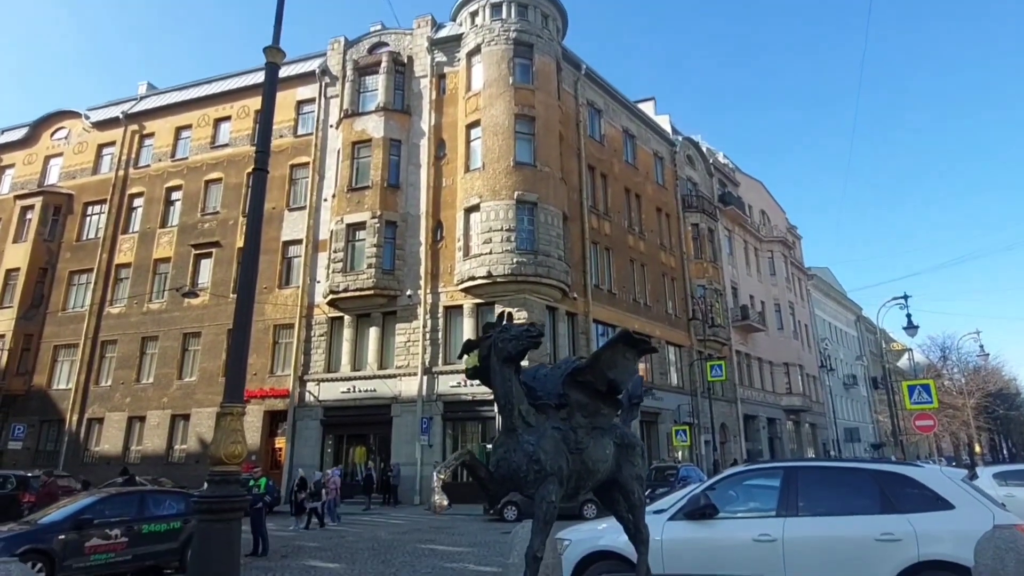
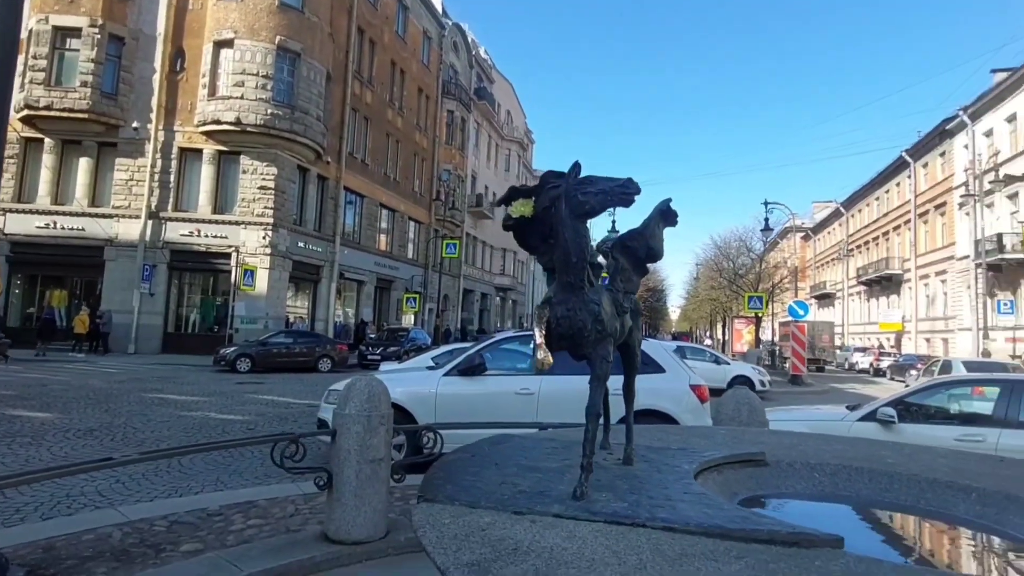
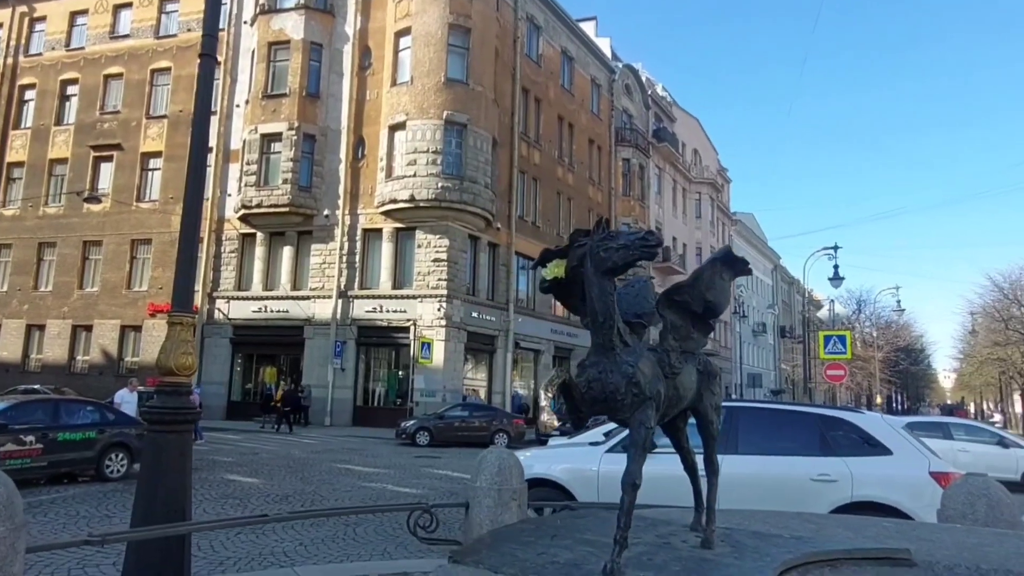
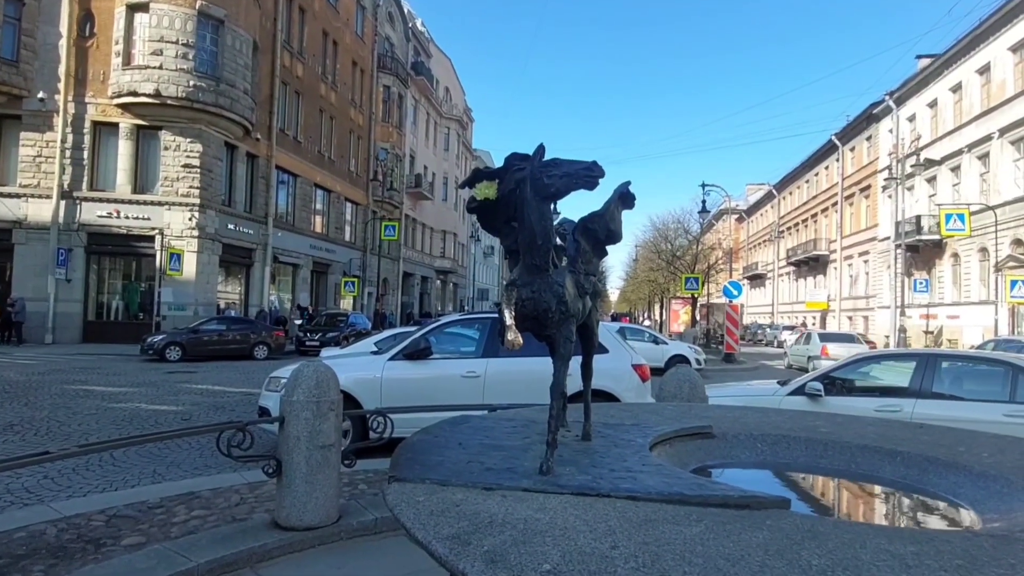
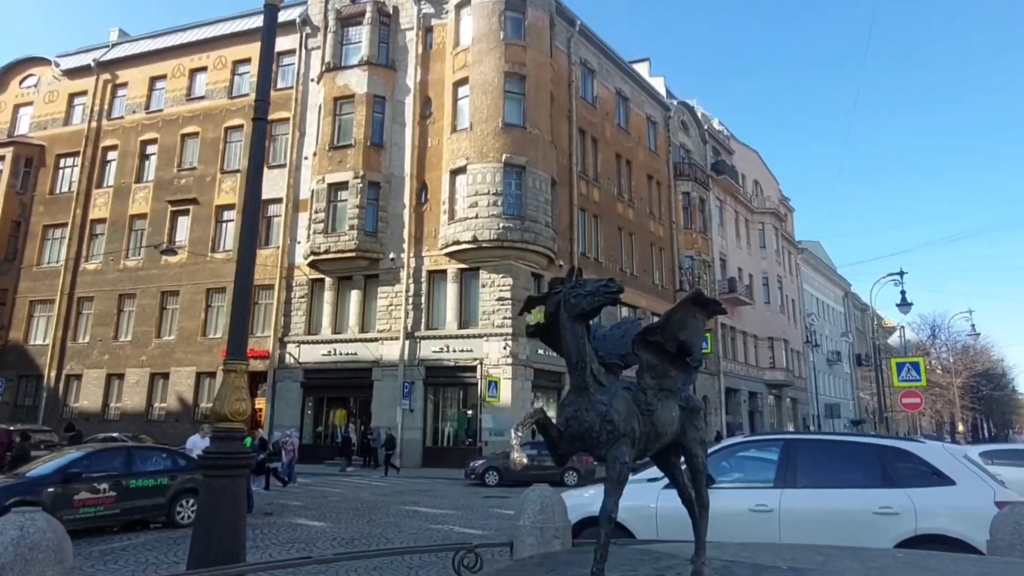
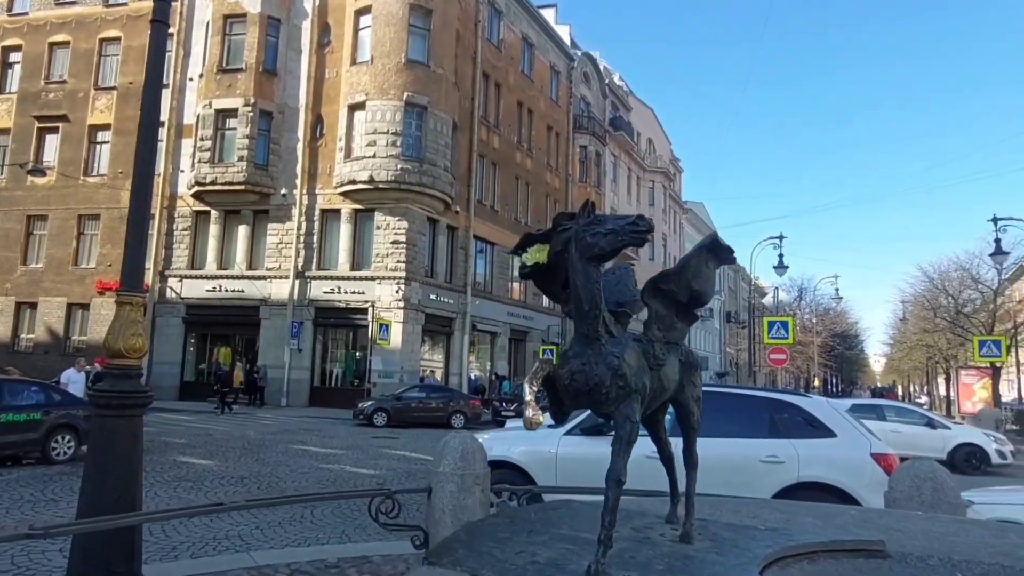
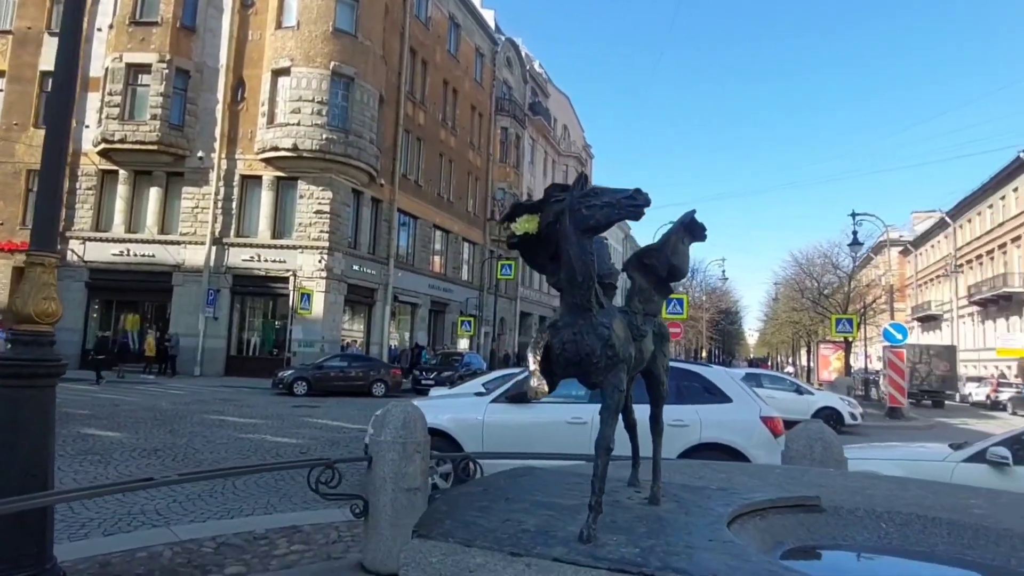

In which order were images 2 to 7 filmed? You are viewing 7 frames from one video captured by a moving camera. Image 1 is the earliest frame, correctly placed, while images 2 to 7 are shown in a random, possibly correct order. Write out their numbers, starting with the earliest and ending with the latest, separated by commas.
5, 3, 6, 7, 2, 4
